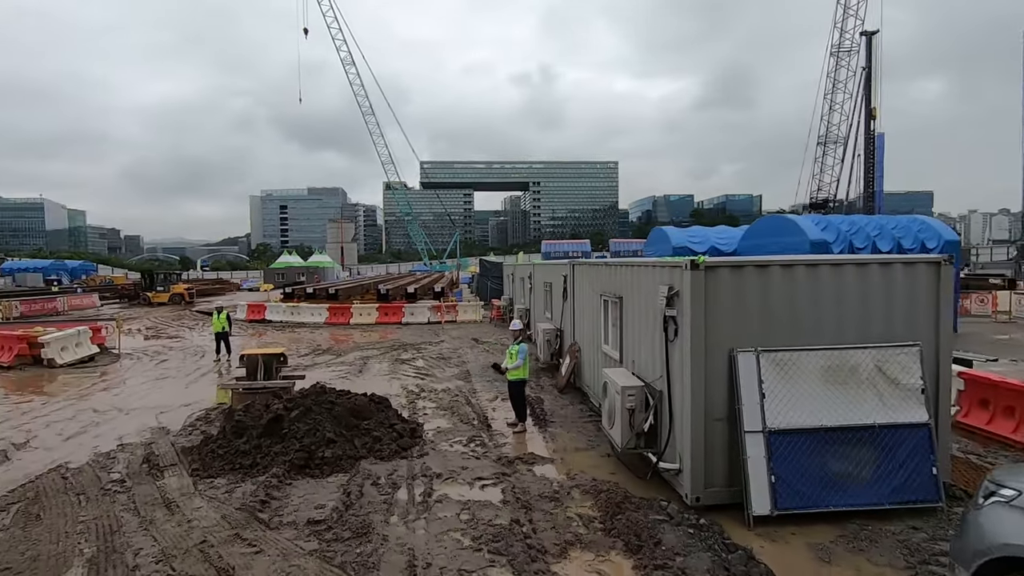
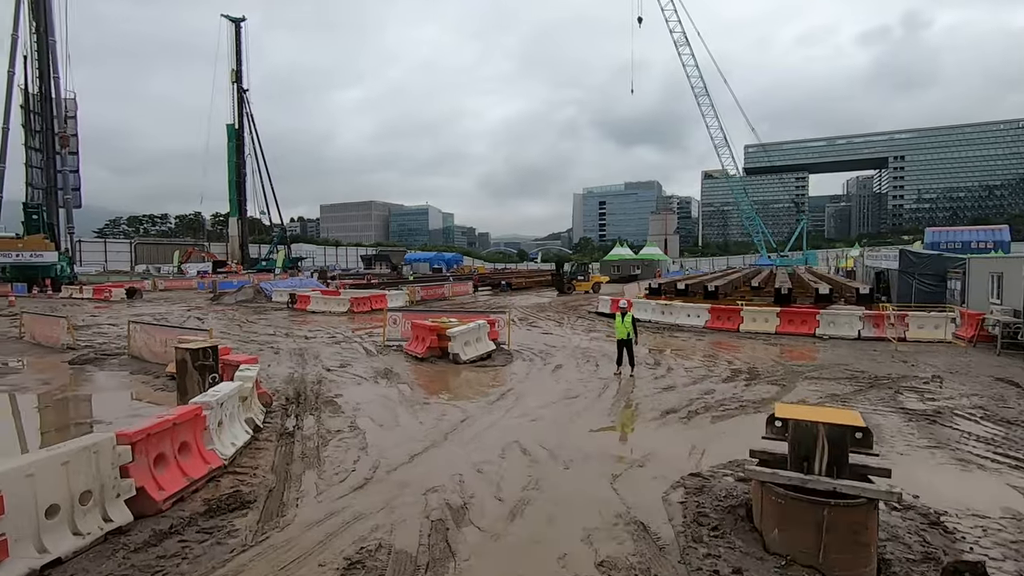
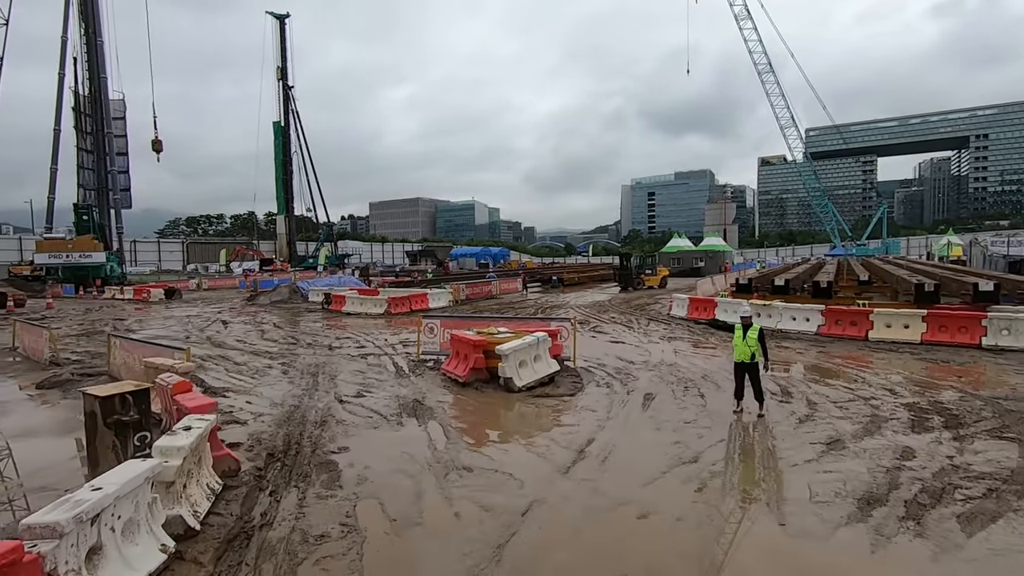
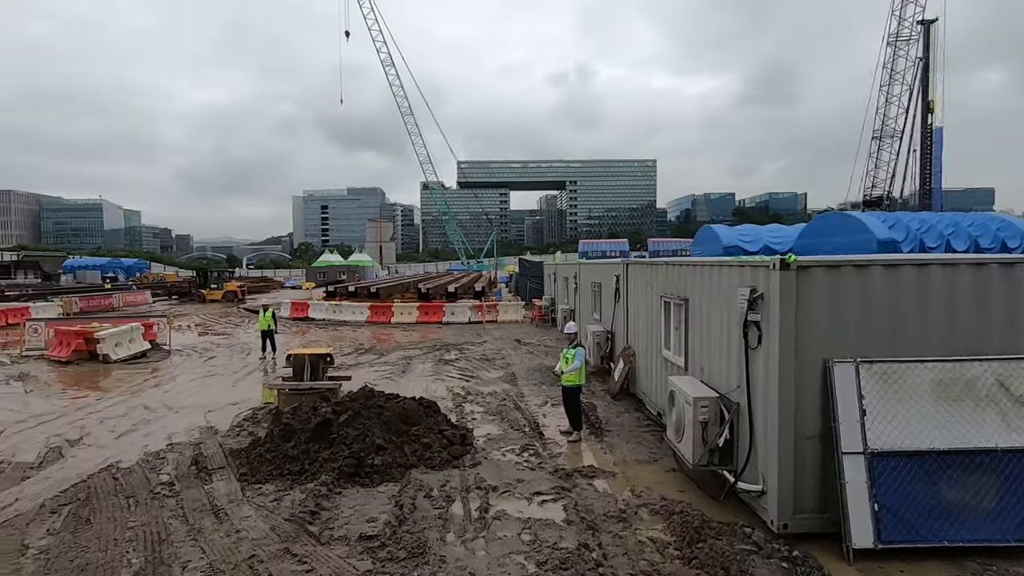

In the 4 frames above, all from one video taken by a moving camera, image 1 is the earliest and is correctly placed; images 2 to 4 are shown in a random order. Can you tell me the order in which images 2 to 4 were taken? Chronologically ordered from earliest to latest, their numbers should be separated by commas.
4, 2, 3
